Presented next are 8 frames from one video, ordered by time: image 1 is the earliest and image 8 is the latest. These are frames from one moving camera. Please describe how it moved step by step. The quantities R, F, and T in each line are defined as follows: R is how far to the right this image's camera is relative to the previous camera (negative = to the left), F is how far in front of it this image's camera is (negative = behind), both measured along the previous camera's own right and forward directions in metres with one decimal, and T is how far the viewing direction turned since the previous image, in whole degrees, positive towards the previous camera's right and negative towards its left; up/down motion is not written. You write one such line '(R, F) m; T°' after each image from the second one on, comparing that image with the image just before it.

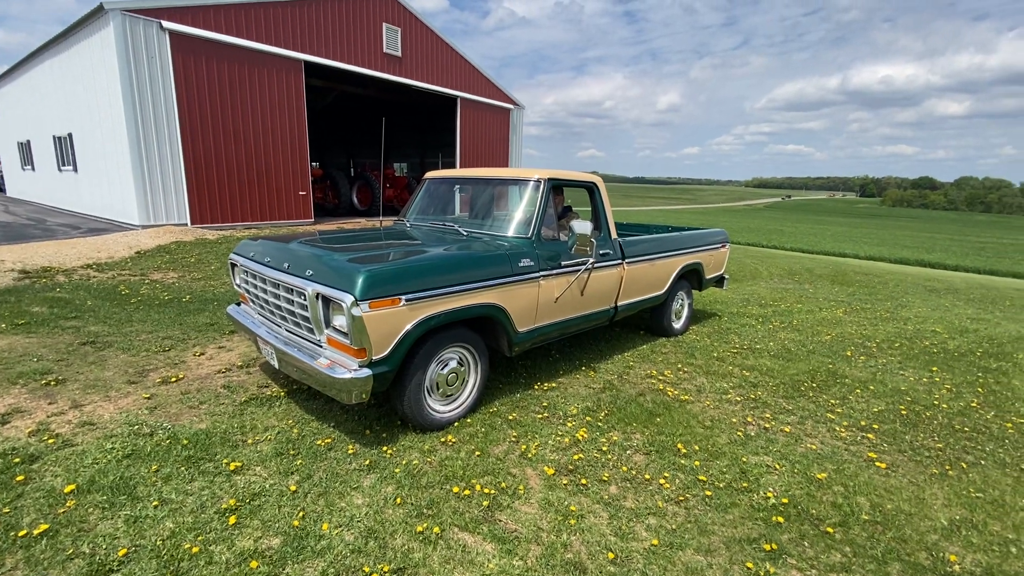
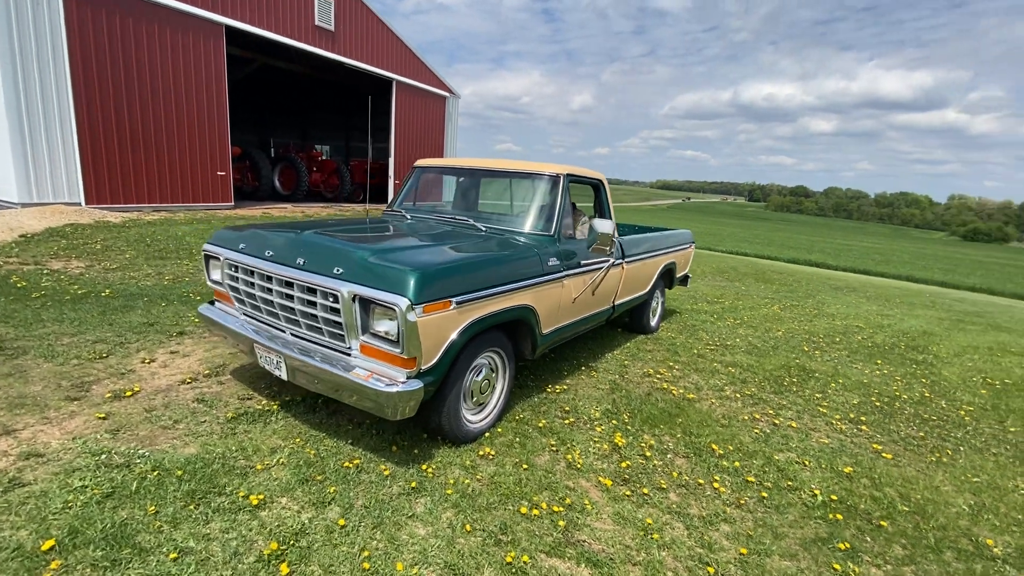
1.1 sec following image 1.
(-0.9, +0.3) m; +10°
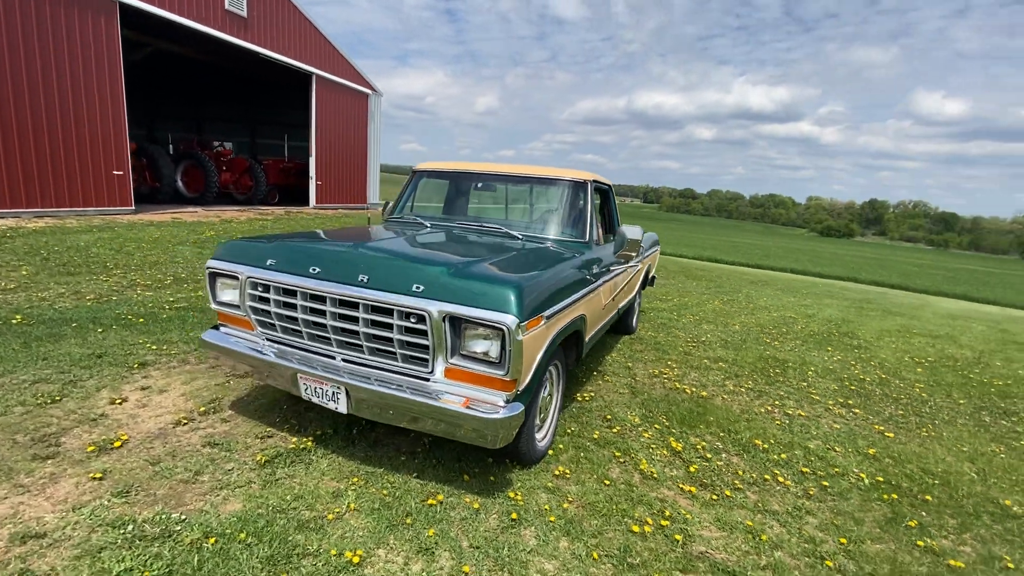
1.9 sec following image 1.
(-1.0, +0.2) m; +11°
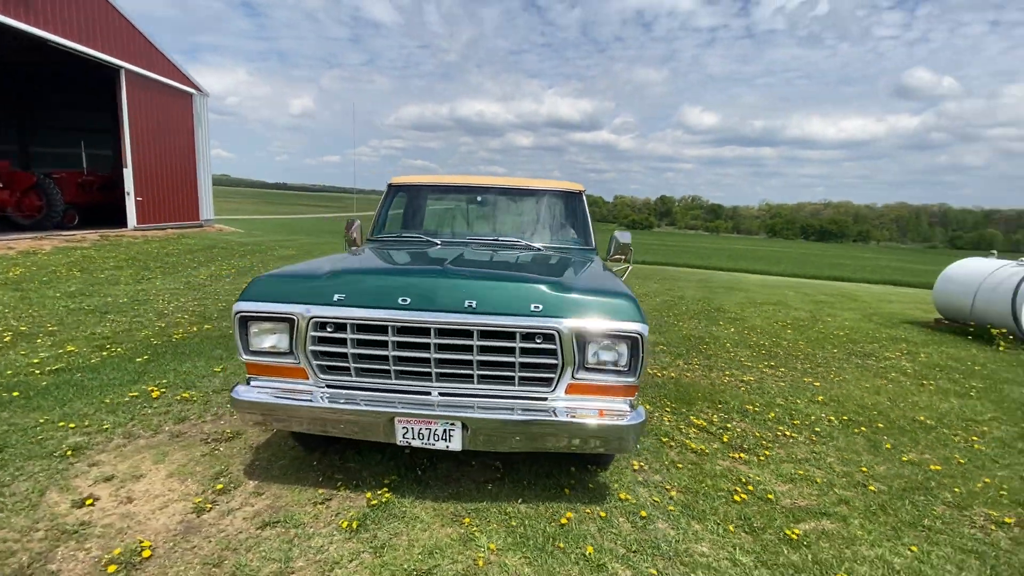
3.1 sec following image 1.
(-1.5, +0.2) m; +19°
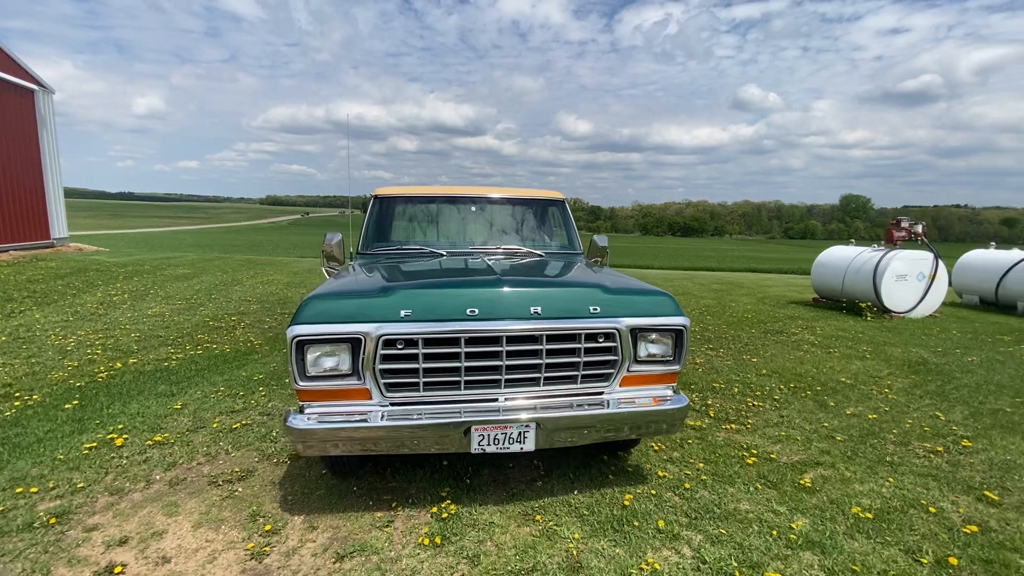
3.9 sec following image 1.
(-0.9, 0.0) m; +13°
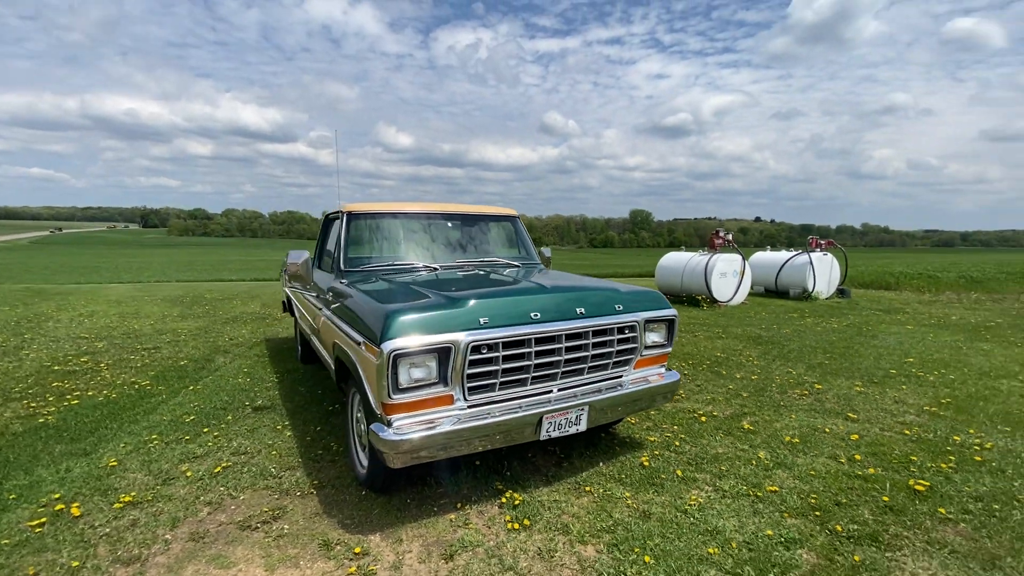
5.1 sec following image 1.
(-1.4, -0.1) m; +20°
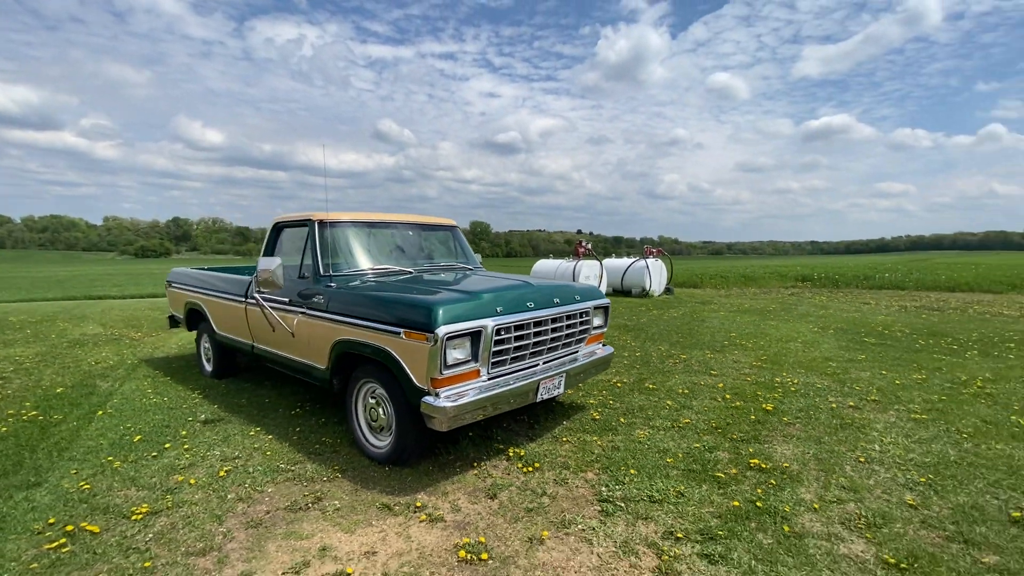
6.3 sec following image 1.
(-1.2, -0.6) m; +19°
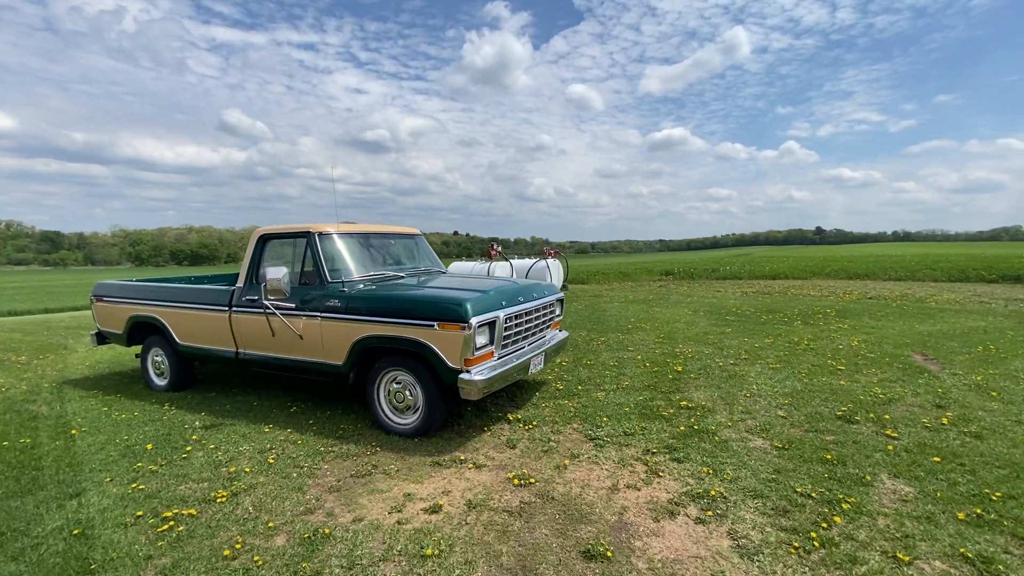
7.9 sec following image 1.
(-1.2, -0.8) m; +15°
